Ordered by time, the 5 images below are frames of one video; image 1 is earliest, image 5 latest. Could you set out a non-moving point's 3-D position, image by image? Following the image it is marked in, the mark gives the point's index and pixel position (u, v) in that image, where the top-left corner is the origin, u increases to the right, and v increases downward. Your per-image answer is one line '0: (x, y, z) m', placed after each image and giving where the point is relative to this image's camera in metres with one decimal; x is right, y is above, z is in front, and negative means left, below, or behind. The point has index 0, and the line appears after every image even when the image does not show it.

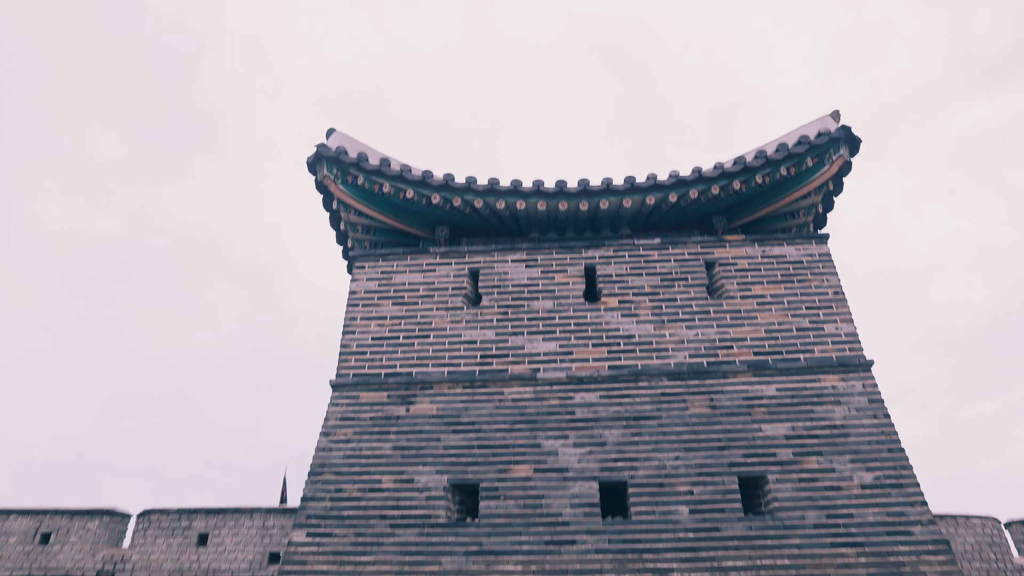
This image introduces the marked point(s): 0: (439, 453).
0: (-0.6, -1.4, +6.9) m
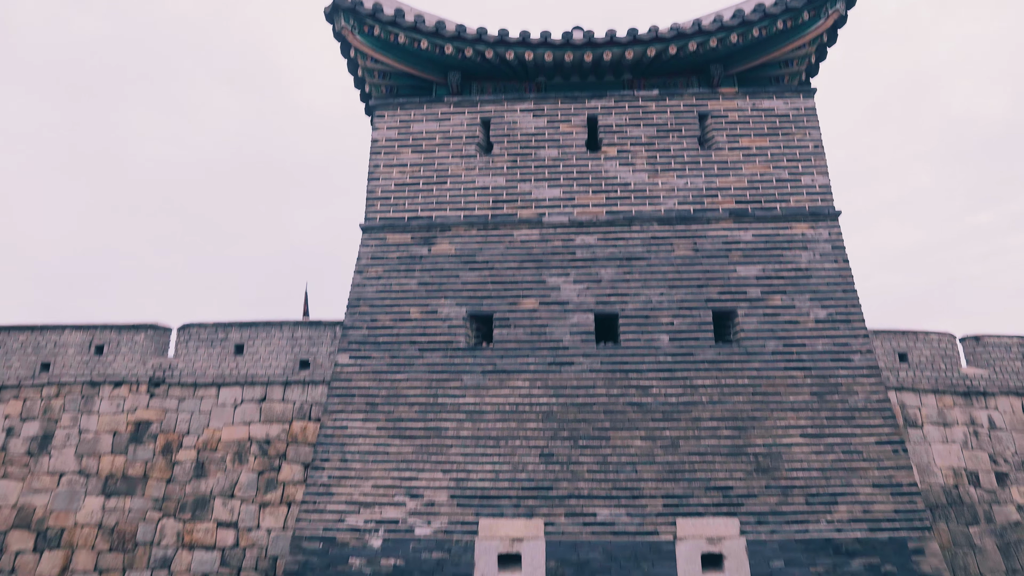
0: (-0.5, 0.0, +8.0) m
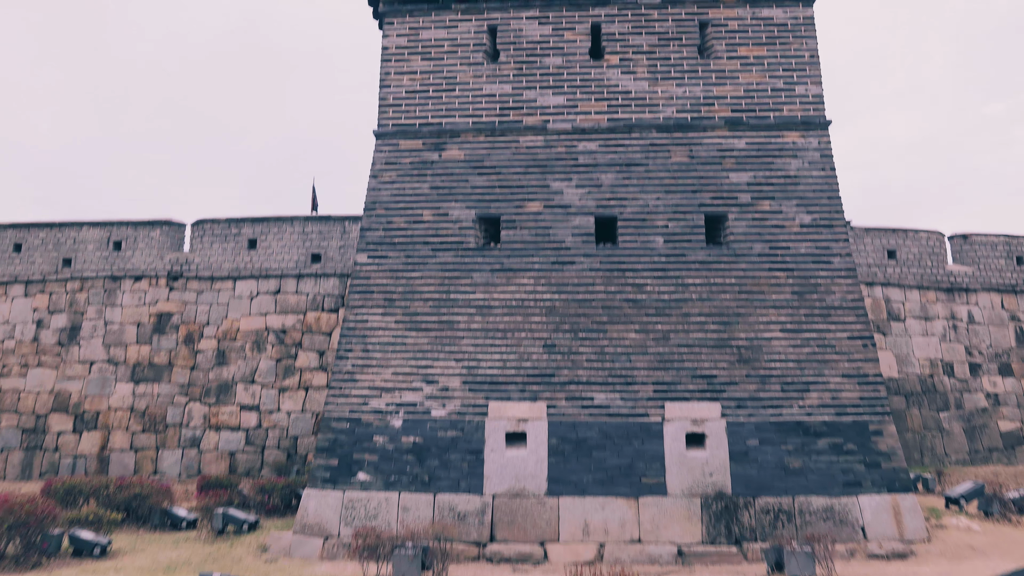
0: (-0.5, +1.0, +8.5) m
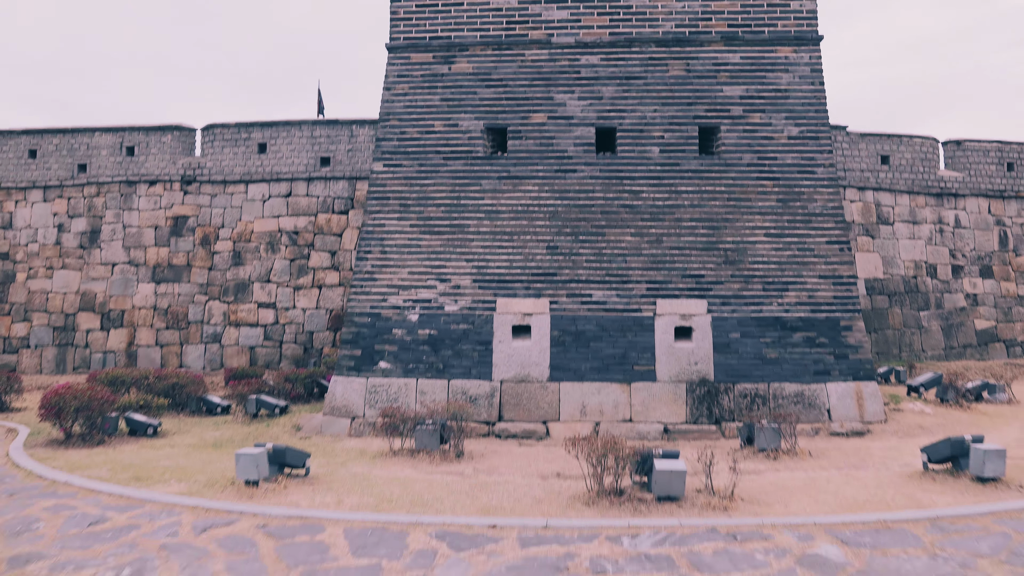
0: (-0.4, +2.1, +9.1) m
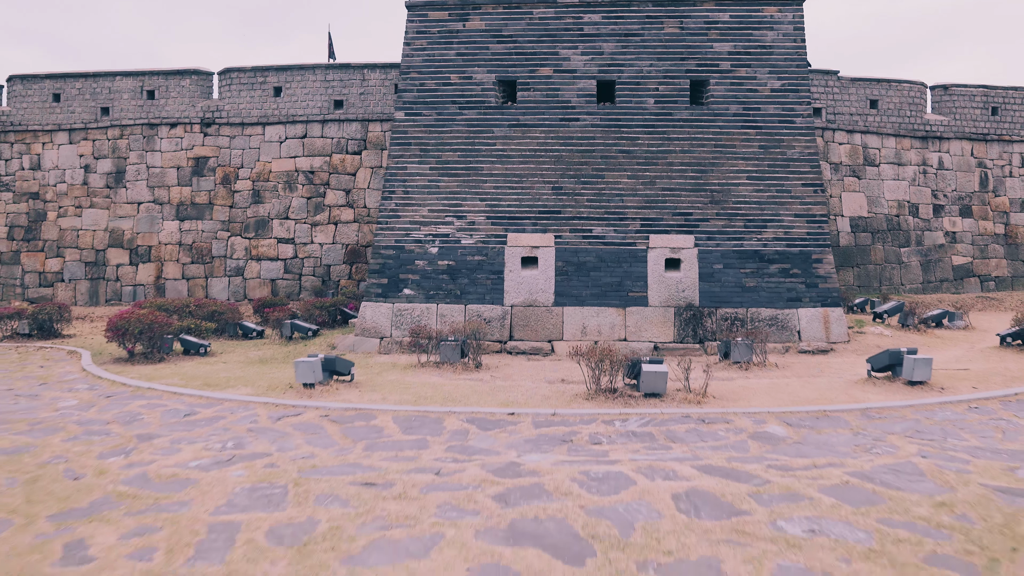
0: (-0.3, +2.8, +9.9) m
